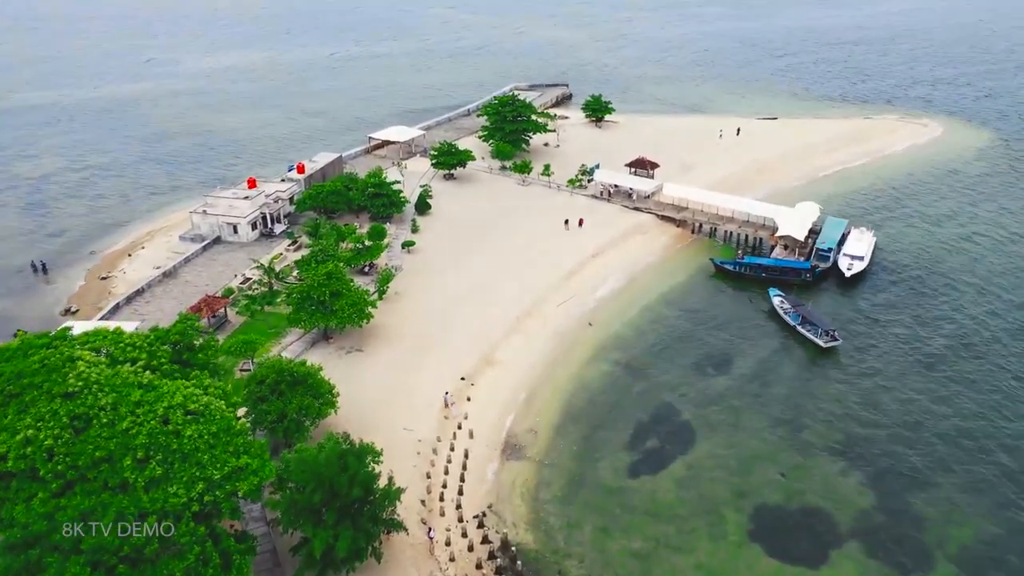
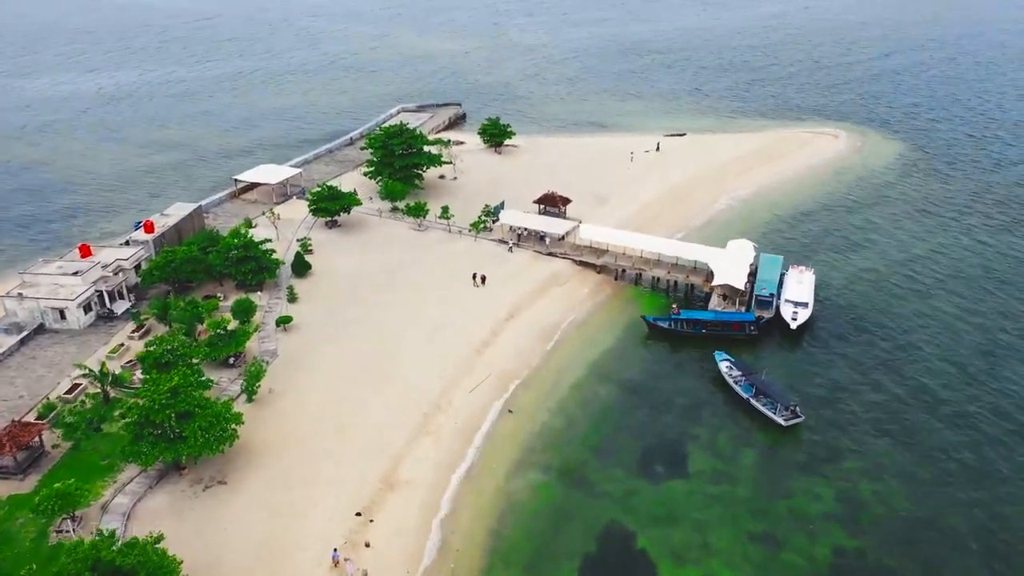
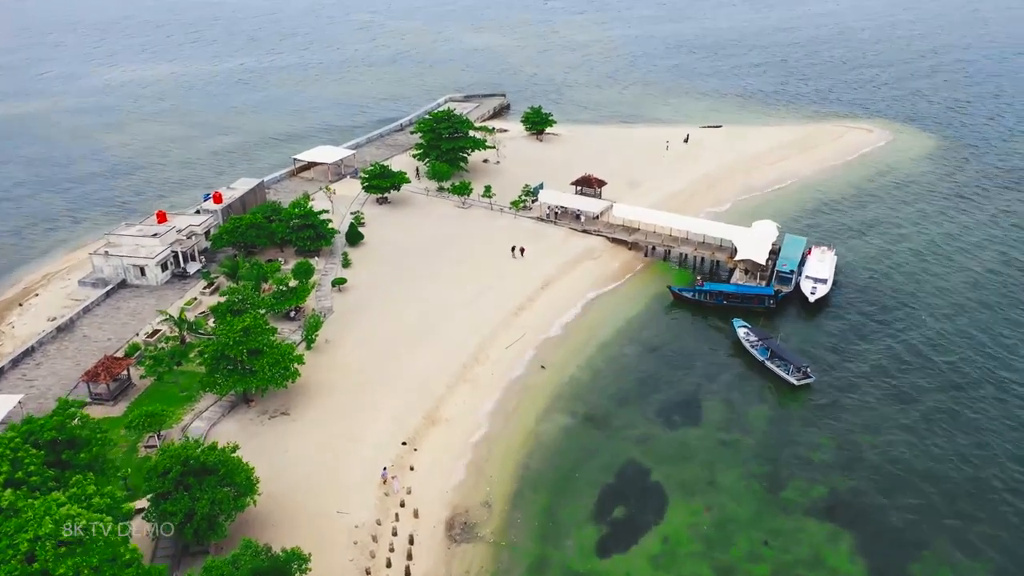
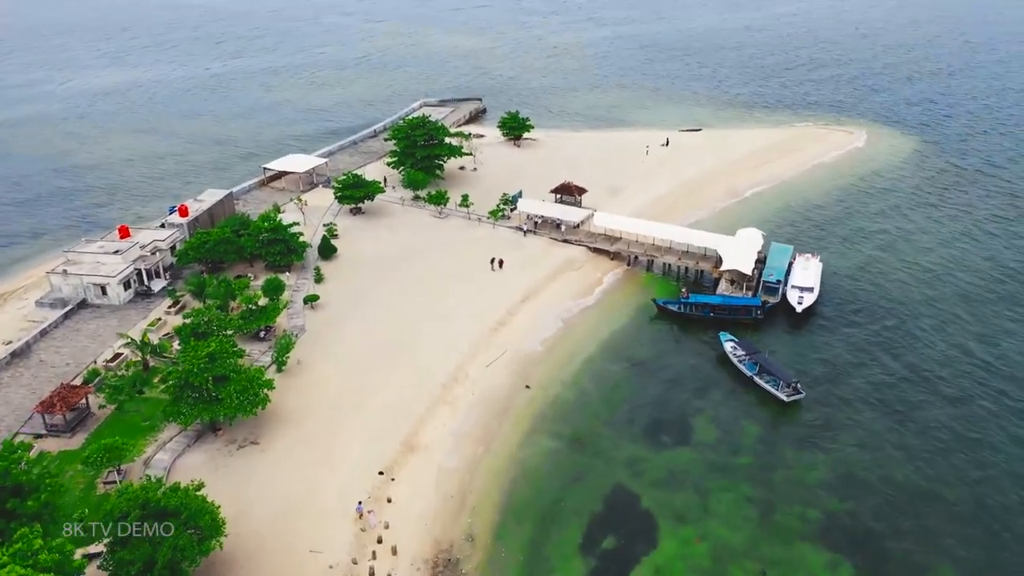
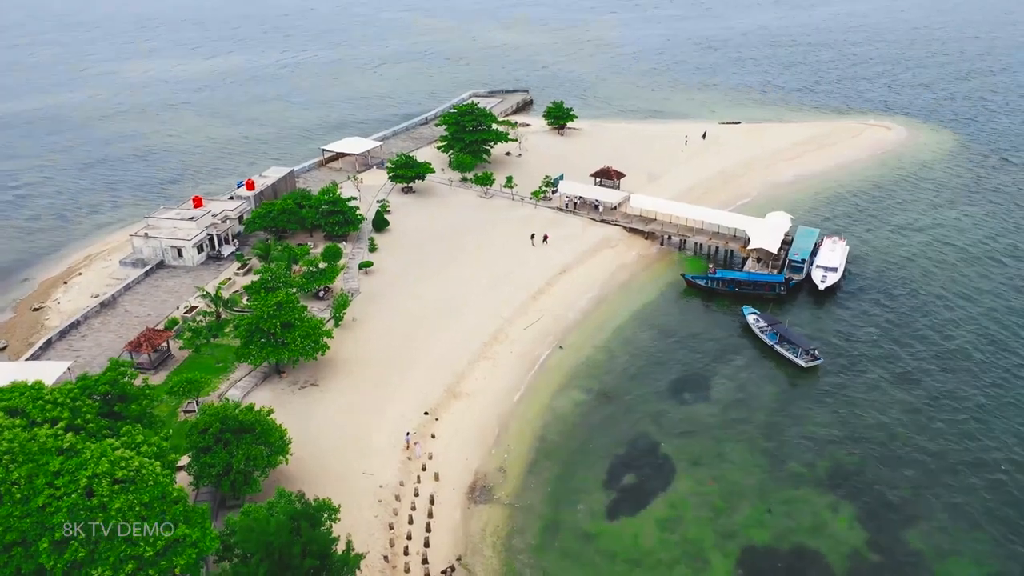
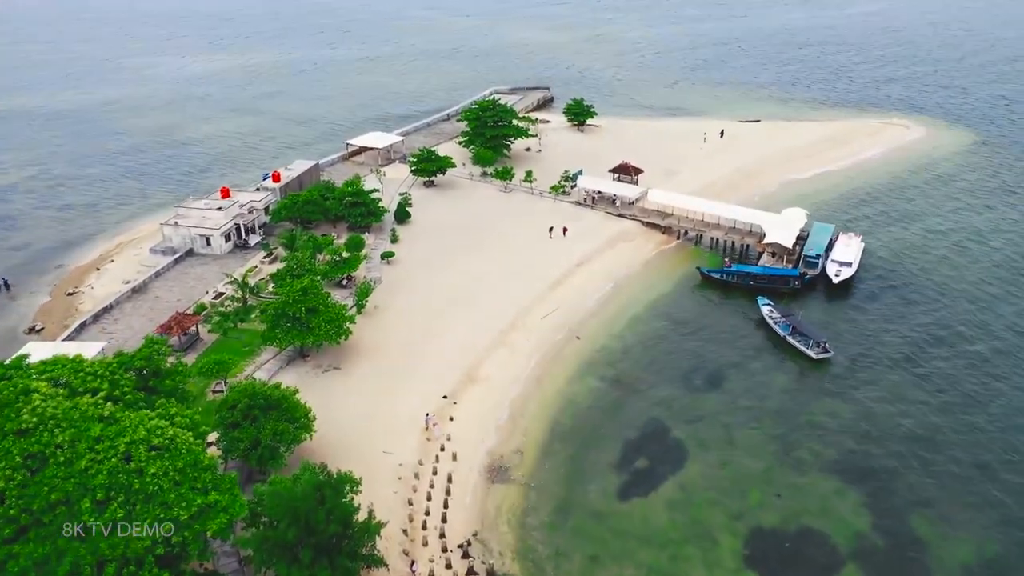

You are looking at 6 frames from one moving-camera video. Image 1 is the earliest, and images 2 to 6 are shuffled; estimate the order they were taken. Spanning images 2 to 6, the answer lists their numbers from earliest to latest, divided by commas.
6, 5, 3, 4, 2
